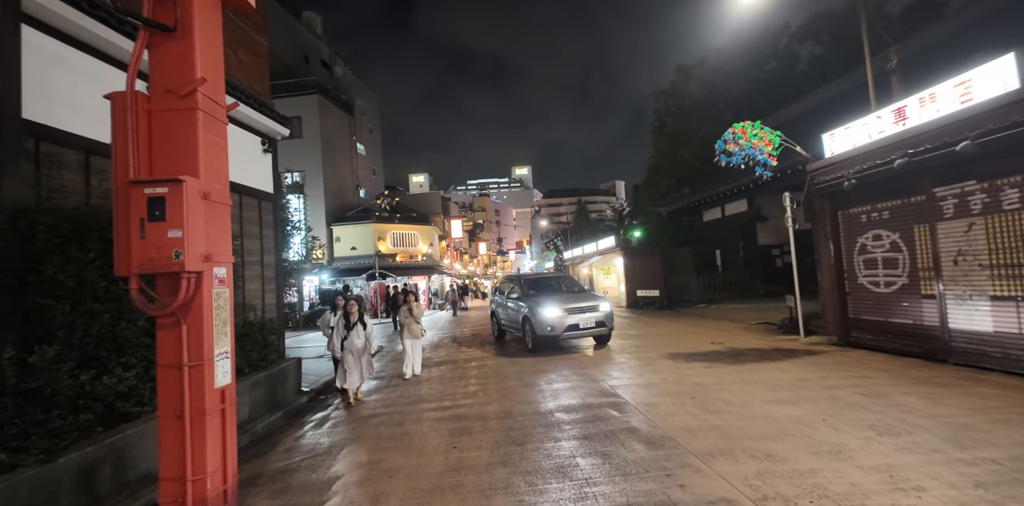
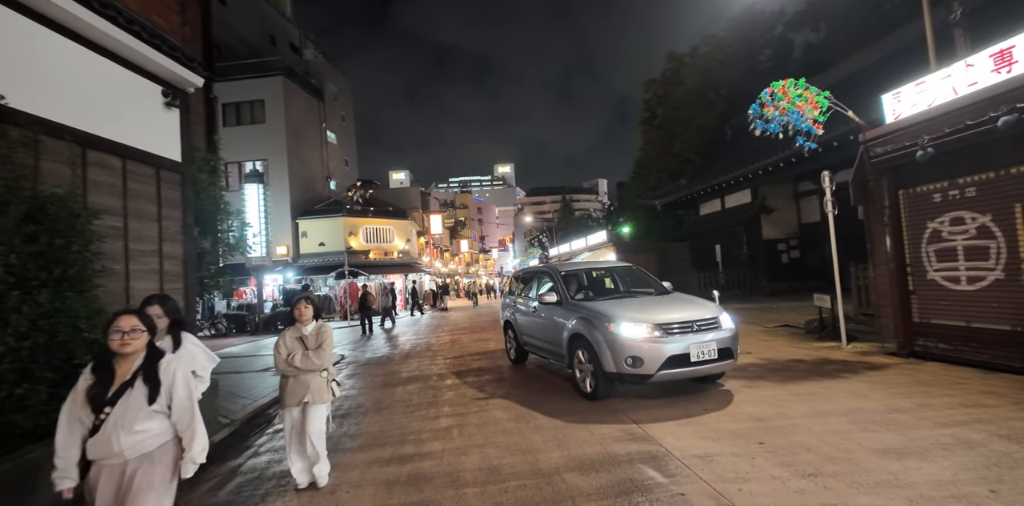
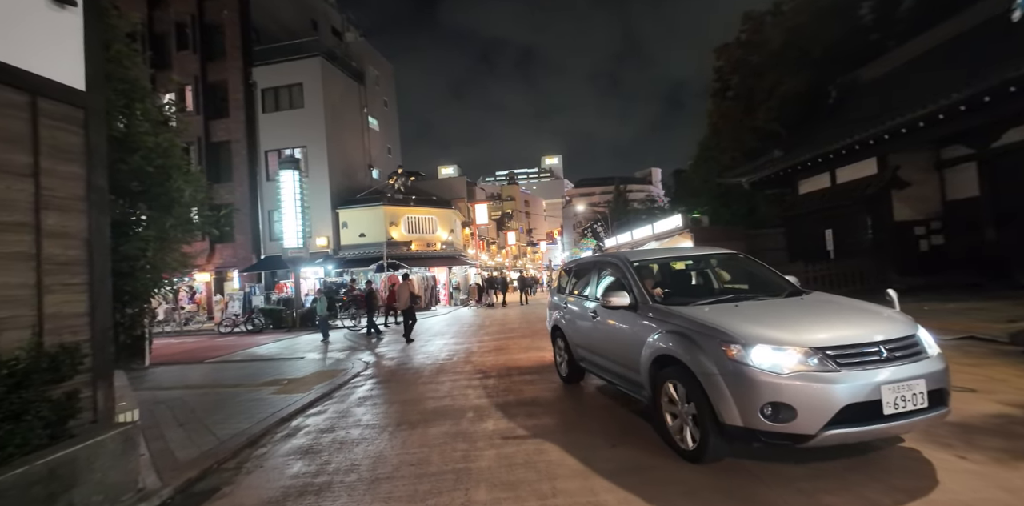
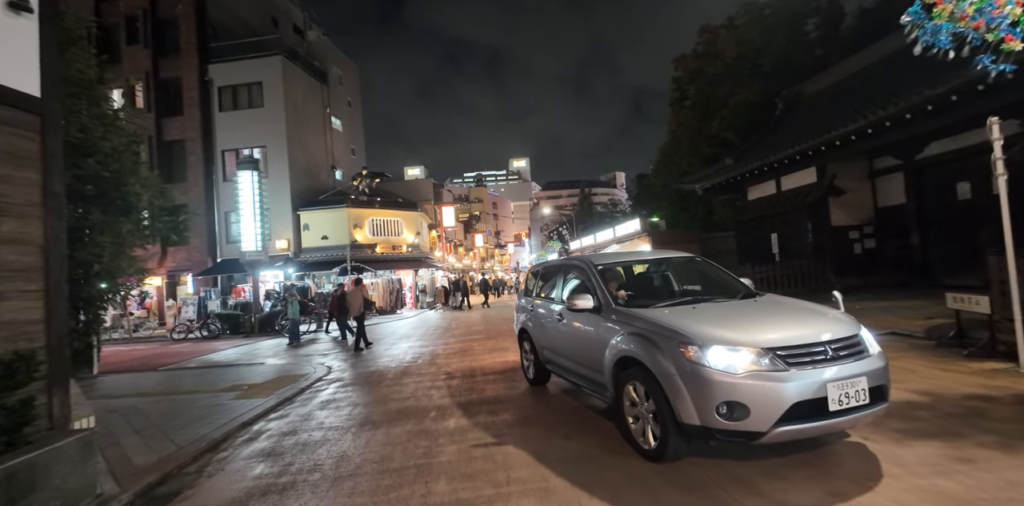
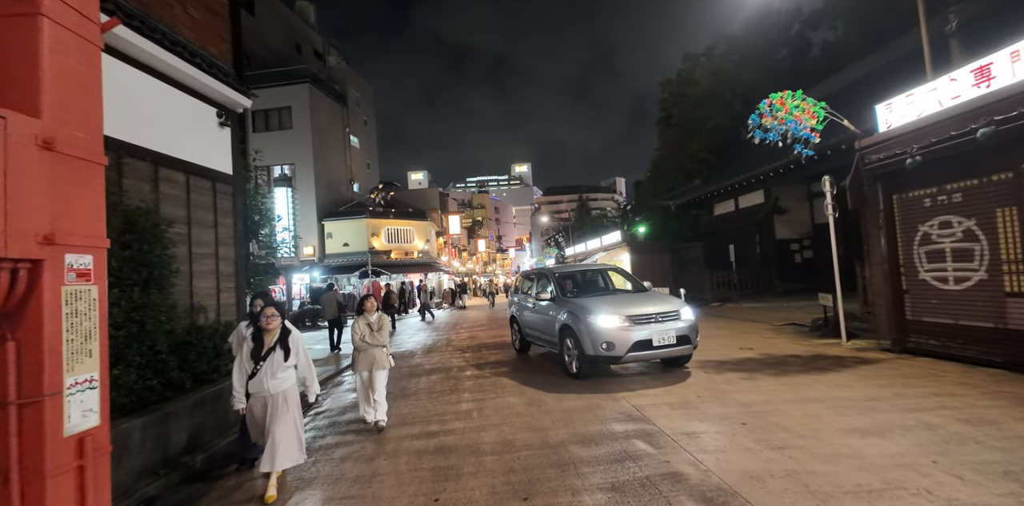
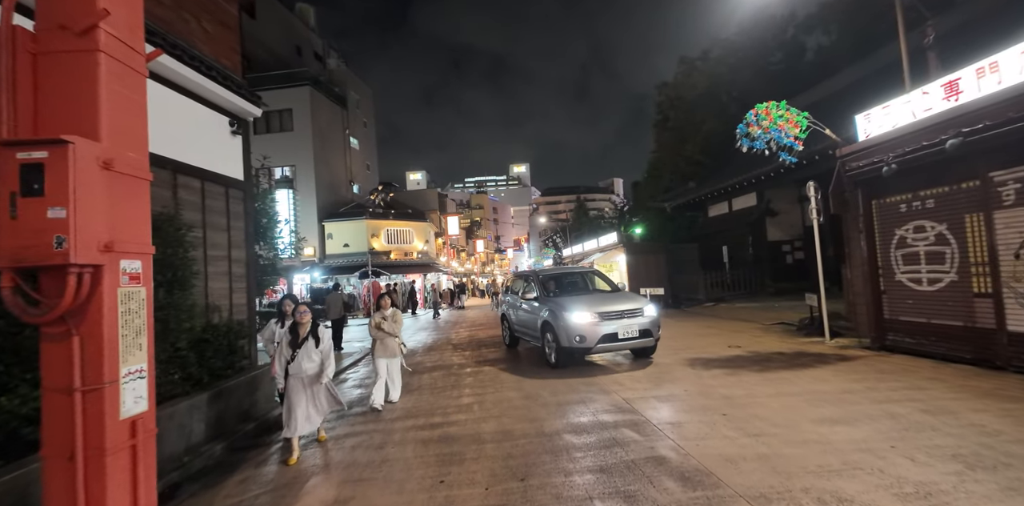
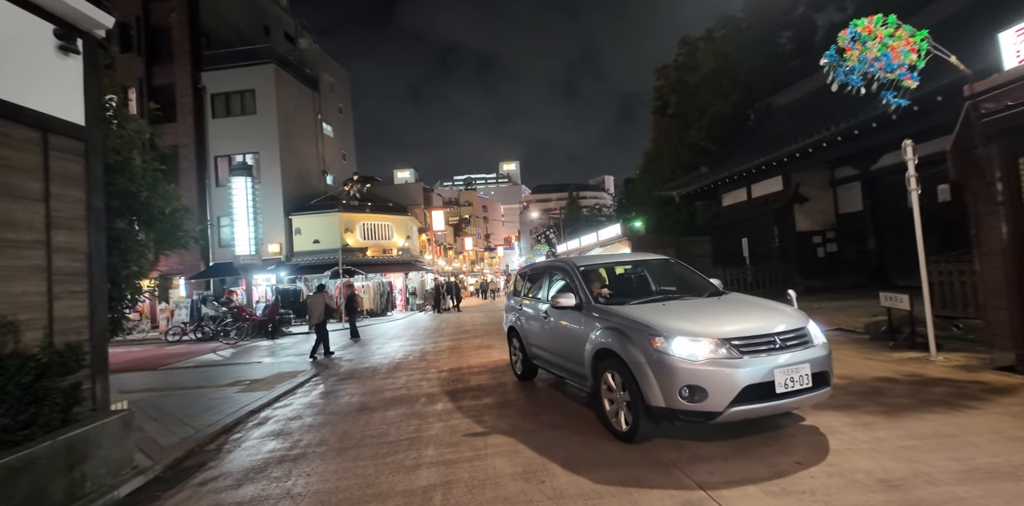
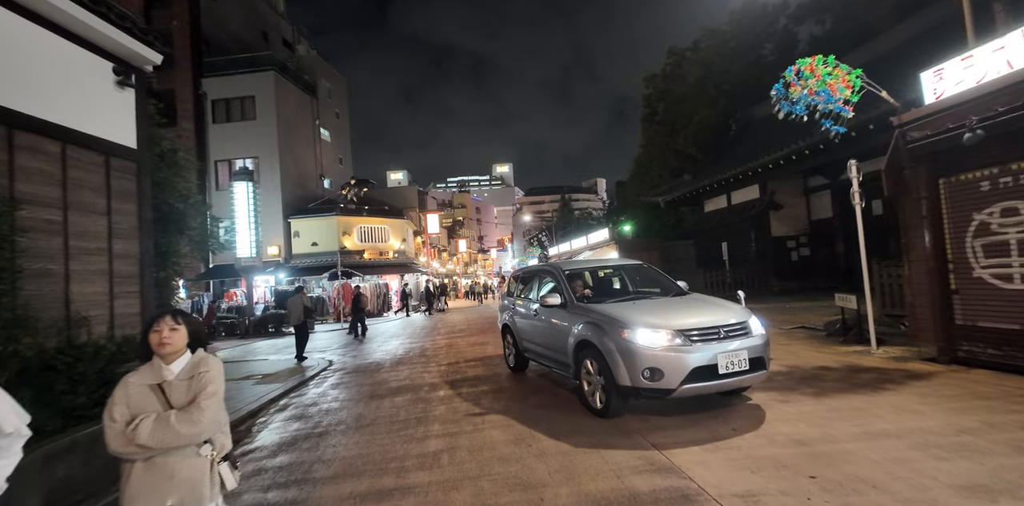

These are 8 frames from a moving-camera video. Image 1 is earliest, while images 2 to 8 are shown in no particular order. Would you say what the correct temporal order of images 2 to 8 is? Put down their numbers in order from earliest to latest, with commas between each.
6, 5, 2, 8, 7, 4, 3
